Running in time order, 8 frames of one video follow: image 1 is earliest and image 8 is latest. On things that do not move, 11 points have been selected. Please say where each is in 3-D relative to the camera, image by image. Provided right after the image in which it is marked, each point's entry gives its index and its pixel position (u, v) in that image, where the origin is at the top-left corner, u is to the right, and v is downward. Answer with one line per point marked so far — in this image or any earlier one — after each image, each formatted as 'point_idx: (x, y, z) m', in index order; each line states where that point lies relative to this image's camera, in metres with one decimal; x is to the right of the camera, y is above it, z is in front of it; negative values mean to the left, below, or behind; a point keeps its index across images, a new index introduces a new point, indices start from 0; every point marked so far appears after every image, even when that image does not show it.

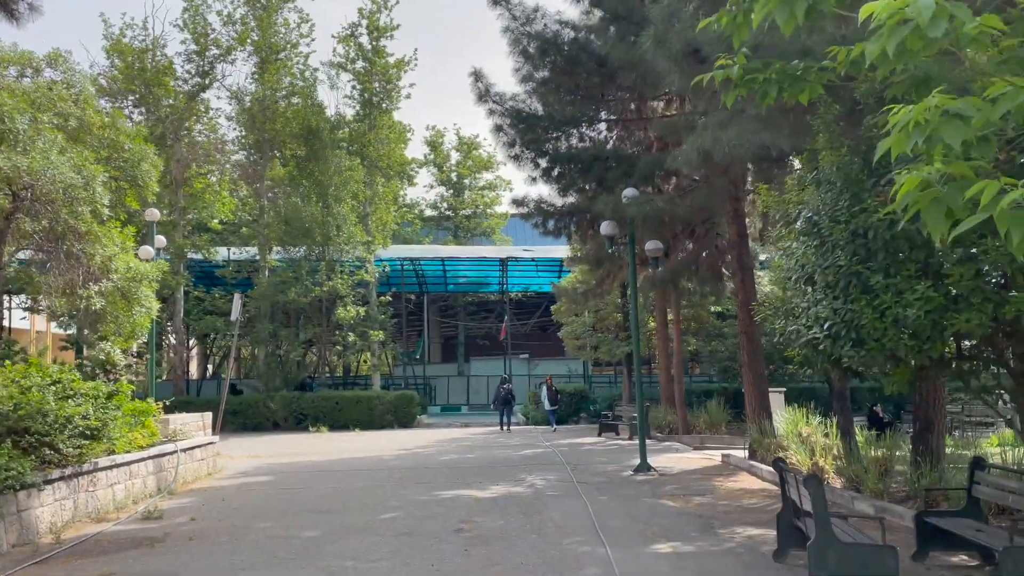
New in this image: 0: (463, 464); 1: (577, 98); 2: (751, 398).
0: (-1.0, -3.6, +16.1) m
1: (+1.2, +3.7, +15.3) m
2: (+4.5, -2.1, +15.0) m
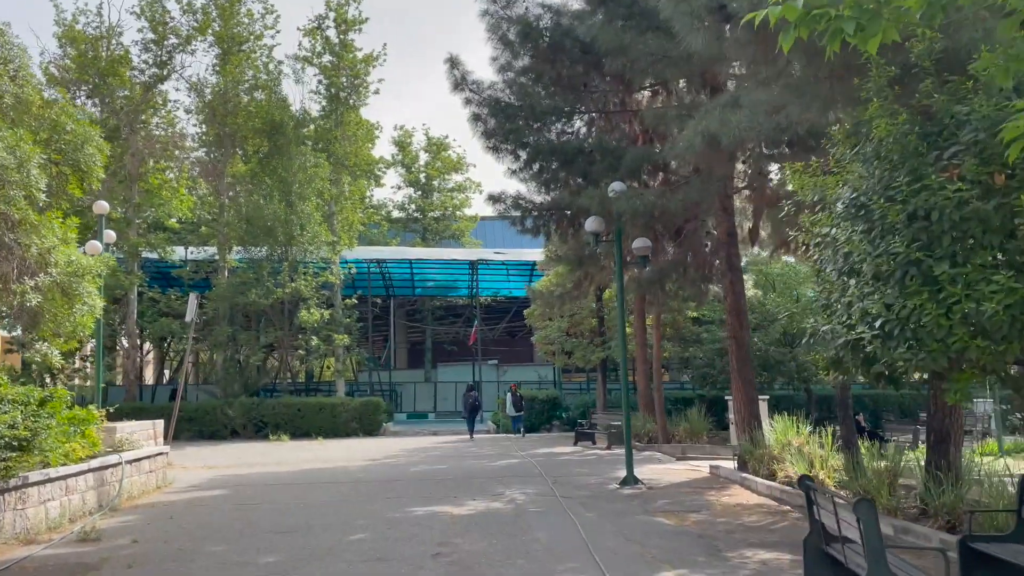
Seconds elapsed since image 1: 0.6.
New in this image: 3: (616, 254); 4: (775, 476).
0: (-1.4, -3.6, +15.1) m
1: (+0.9, +3.7, +14.5) m
2: (+4.1, -2.2, +14.2) m
3: (+1.7, +0.5, +12.7) m
4: (+4.2, -3.0, +12.5) m
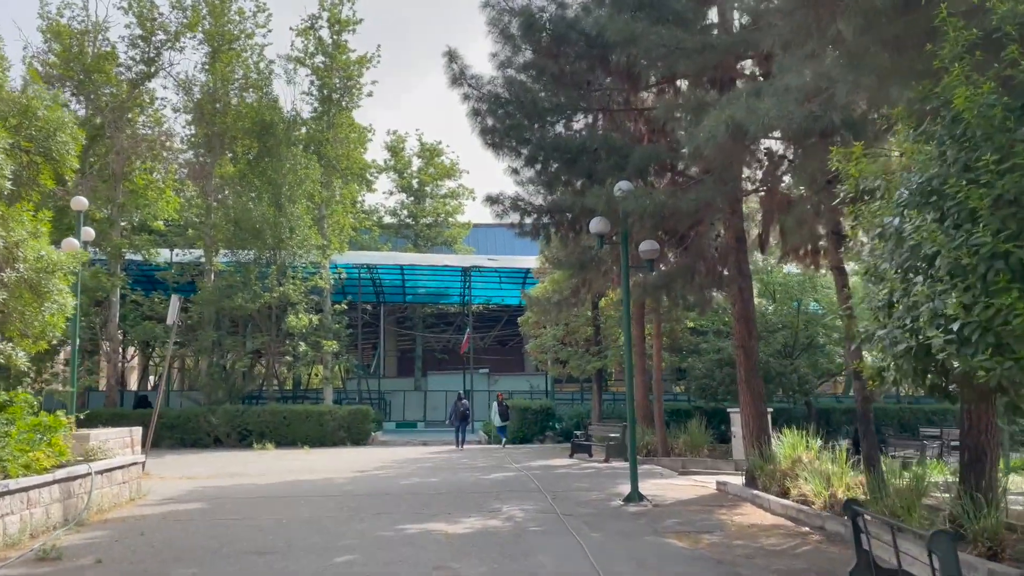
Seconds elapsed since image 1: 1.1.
0: (-1.5, -3.7, +14.3) m
1: (+0.9, +3.6, +13.9) m
2: (+4.1, -2.3, +13.5) m
3: (+1.7, +0.4, +12.0) m
4: (+4.1, -3.1, +11.8) m
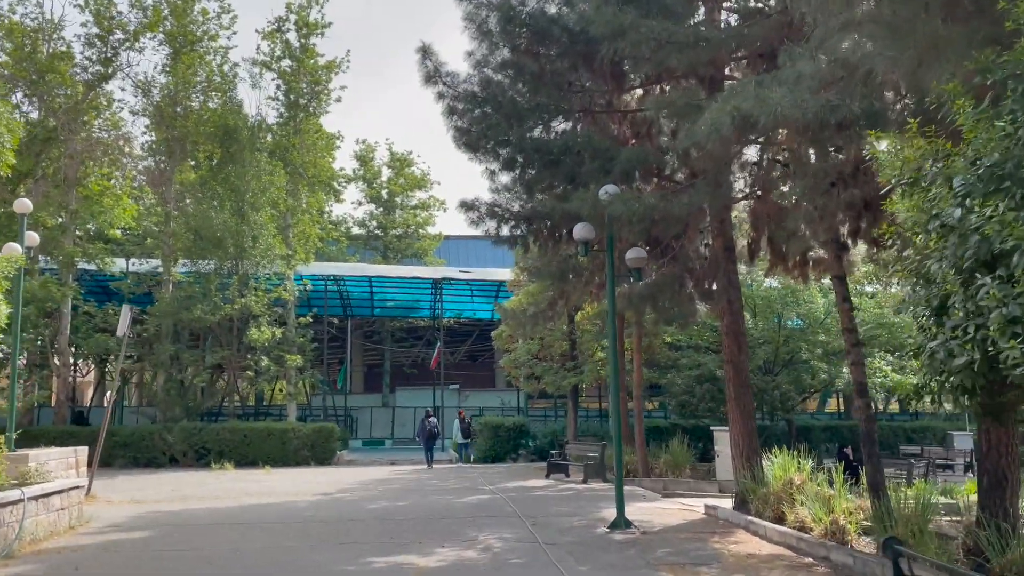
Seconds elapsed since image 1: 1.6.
0: (-1.9, -3.8, +13.3) m
1: (+0.5, +3.4, +13.1) m
2: (+3.7, -2.5, +12.8) m
3: (+1.4, +0.3, +11.3) m
4: (+3.8, -3.3, +11.1) m
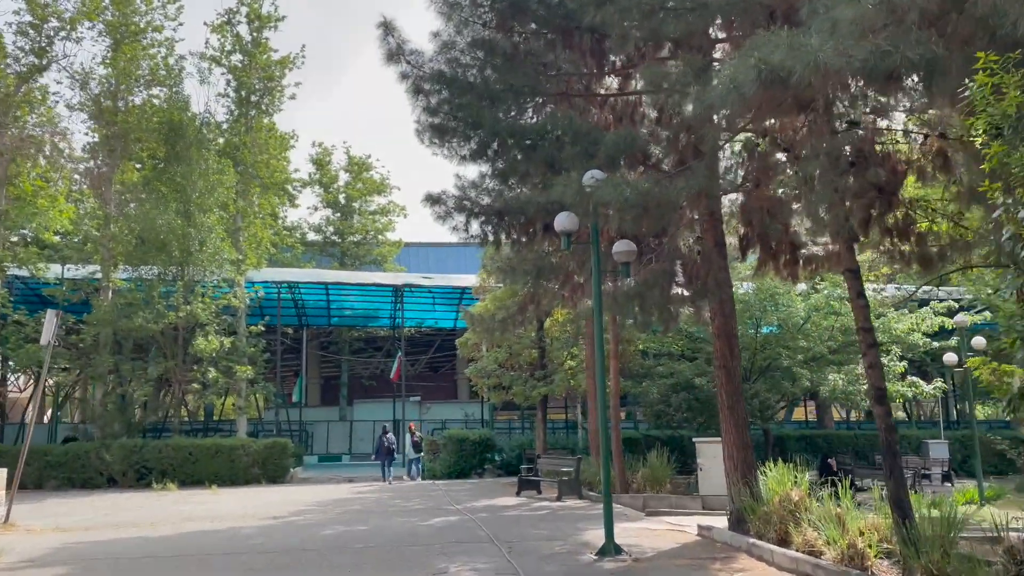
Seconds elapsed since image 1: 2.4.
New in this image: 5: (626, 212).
0: (-2.4, -3.8, +11.9) m
1: (+0.1, +3.4, +11.9) m
2: (+3.3, -2.5, +11.7) m
3: (+1.1, +0.3, +10.1) m
4: (+3.5, -3.2, +10.0) m
5: (+1.4, +1.0, +9.6) m
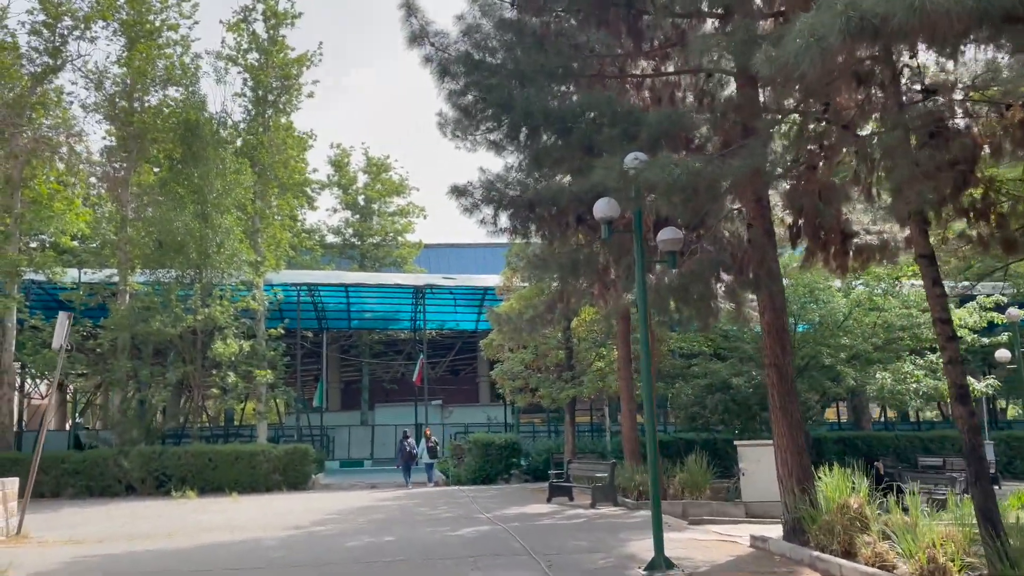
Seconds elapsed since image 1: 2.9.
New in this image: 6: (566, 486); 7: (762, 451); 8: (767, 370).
0: (-1.8, -3.8, +11.2) m
1: (+0.5, +3.5, +11.2) m
2: (+3.8, -2.3, +10.8) m
3: (+1.5, +0.4, +9.3) m
4: (+4.0, -3.1, +9.1) m
5: (+1.9, +1.1, +8.8) m
6: (+1.2, -4.3, +17.0) m
7: (+4.8, -3.2, +15.3) m
8: (+3.6, -1.2, +11.1) m
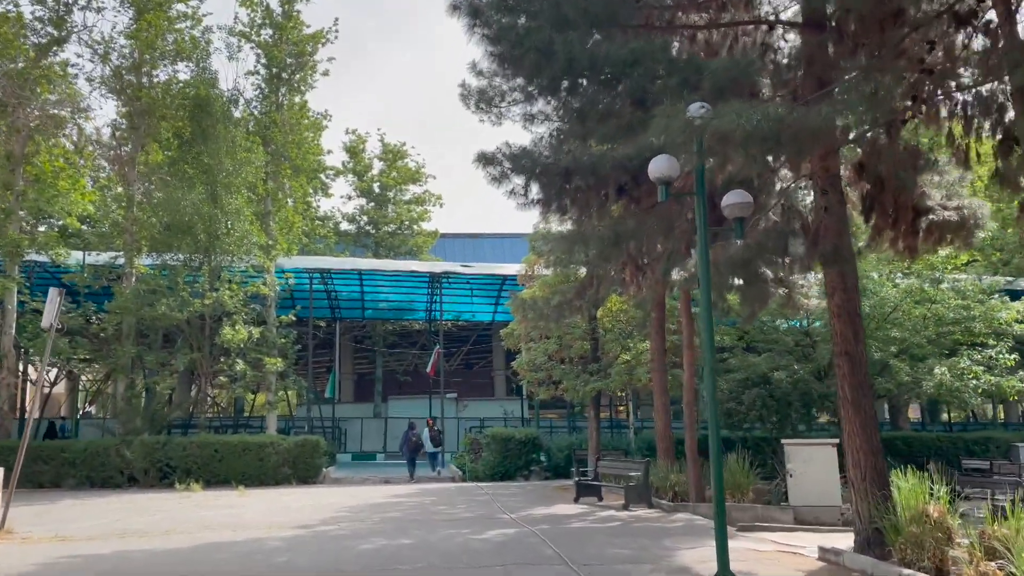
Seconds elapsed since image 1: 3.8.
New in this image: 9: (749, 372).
0: (-1.4, -3.4, +10.0) m
1: (+1.0, +3.8, +9.9) m
2: (+4.2, -2.1, +9.5) m
3: (+1.9, +0.7, +8.0) m
4: (+4.3, -2.8, +7.8) m
5: (+2.3, +1.3, +7.5) m
6: (+1.7, -3.9, +15.8) m
7: (+5.3, -2.9, +14.0) m
8: (+4.0, -0.9, +9.8) m
9: (+5.6, -2.0, +18.7) m
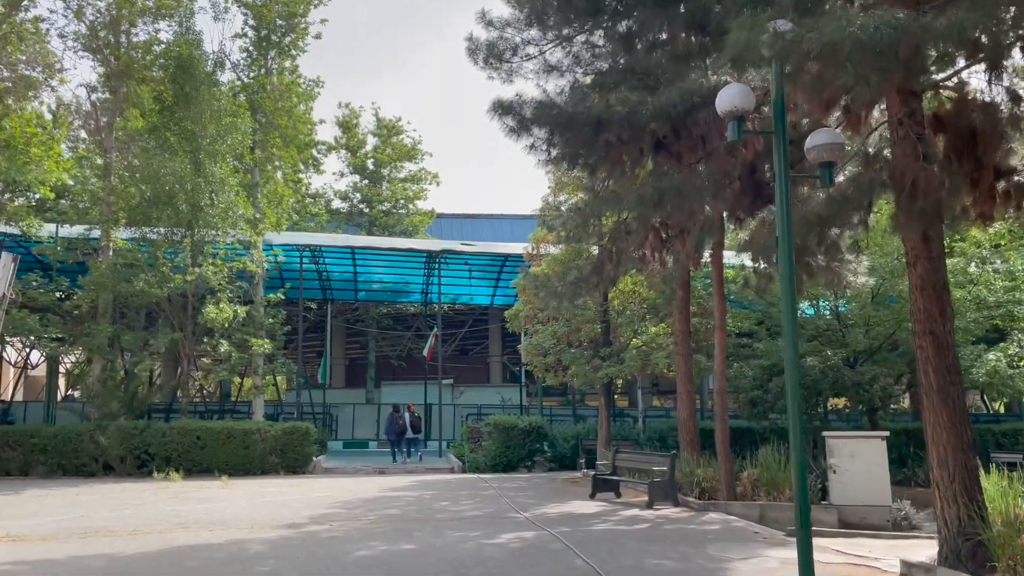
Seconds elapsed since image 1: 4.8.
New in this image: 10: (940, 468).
0: (-1.2, -3.0, +8.5) m
1: (+1.3, +4.2, +8.3) m
2: (+4.4, -1.7, +8.1) m
3: (+2.2, +1.0, +6.5) m
4: (+4.6, -2.5, +6.4) m
5: (+2.6, +1.7, +6.0) m
6: (+1.8, -3.5, +14.3) m
7: (+5.5, -2.5, +12.6) m
8: (+4.3, -0.5, +8.3) m
9: (+5.8, -1.5, +17.3) m
10: (+4.4, -1.8, +8.1) m
